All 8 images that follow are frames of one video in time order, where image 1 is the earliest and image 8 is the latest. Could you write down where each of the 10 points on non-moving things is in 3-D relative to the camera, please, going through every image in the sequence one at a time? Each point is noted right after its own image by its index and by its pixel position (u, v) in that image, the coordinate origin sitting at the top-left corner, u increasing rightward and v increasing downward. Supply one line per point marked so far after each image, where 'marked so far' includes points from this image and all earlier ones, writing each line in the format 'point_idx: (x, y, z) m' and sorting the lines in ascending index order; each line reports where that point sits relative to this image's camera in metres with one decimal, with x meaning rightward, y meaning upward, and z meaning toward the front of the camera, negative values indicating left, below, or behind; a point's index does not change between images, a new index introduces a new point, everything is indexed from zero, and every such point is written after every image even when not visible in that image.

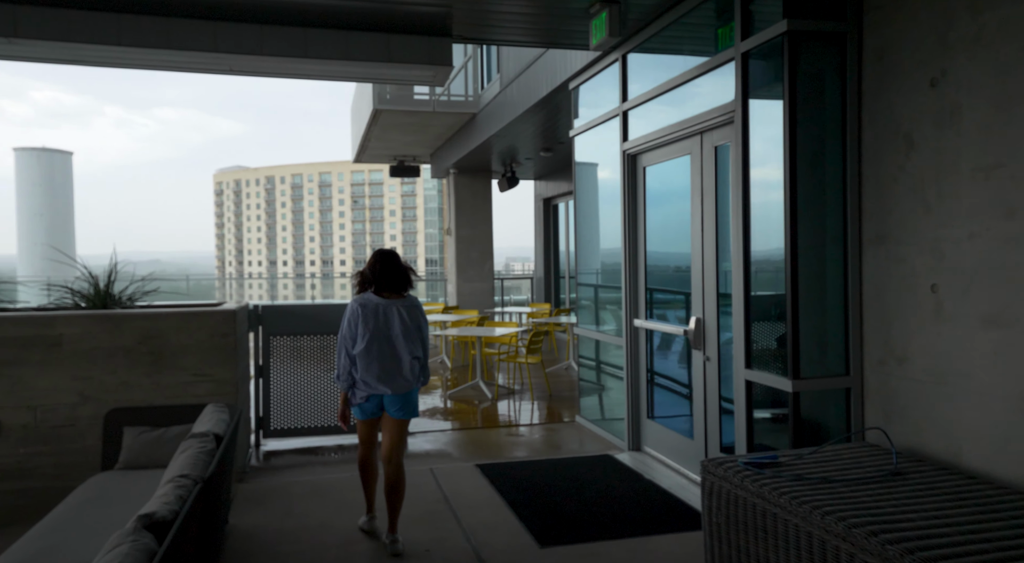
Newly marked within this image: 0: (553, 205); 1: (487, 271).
0: (+0.9, +1.6, +13.1) m
1: (-0.5, +0.2, +11.7) m
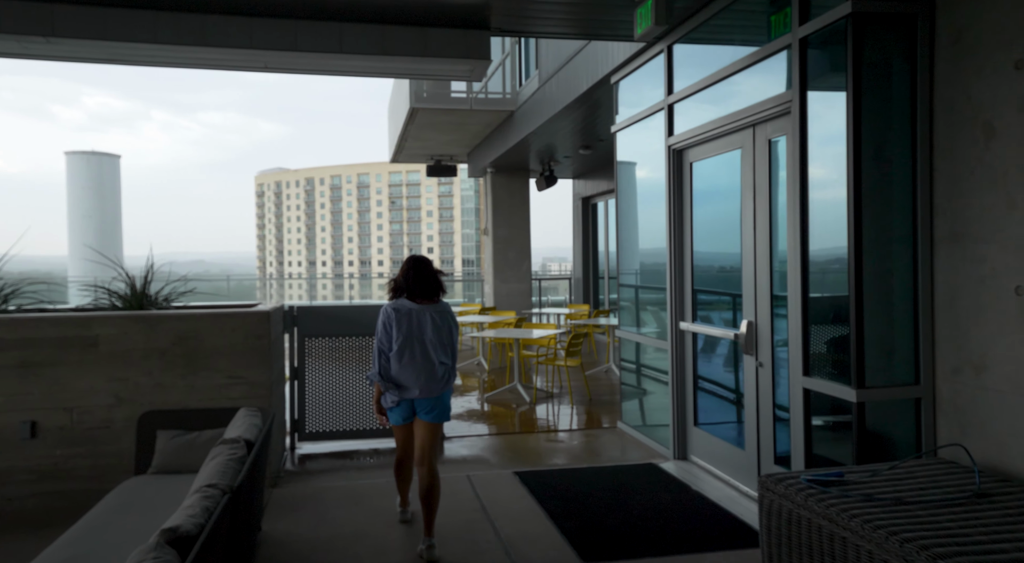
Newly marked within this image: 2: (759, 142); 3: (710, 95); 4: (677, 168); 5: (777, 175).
0: (+1.6, +1.5, +12.8) m
1: (+0.2, +0.2, +11.6) m
2: (+1.5, +0.8, +3.8) m
3: (+1.3, +1.2, +4.3) m
4: (+1.2, +0.8, +4.8) m
5: (+1.5, +0.6, +3.7) m
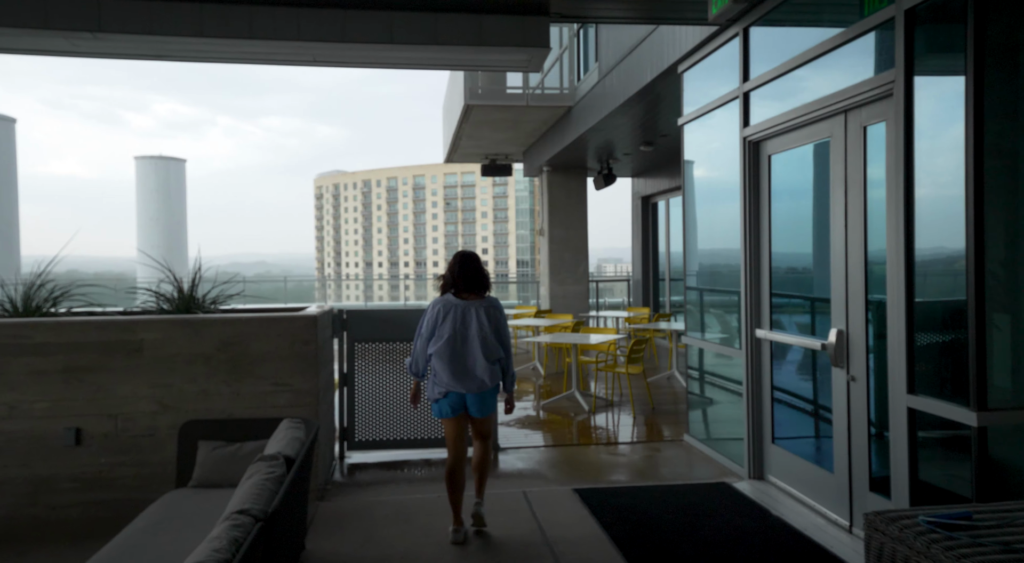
0: (+2.7, +1.5, +12.3) m
1: (+1.2, +0.2, +11.2) m
2: (+1.8, +0.8, +3.4) m
3: (+1.7, +1.2, +3.9) m
4: (+1.6, +0.8, +4.3) m
5: (+1.8, +0.6, +3.3) m
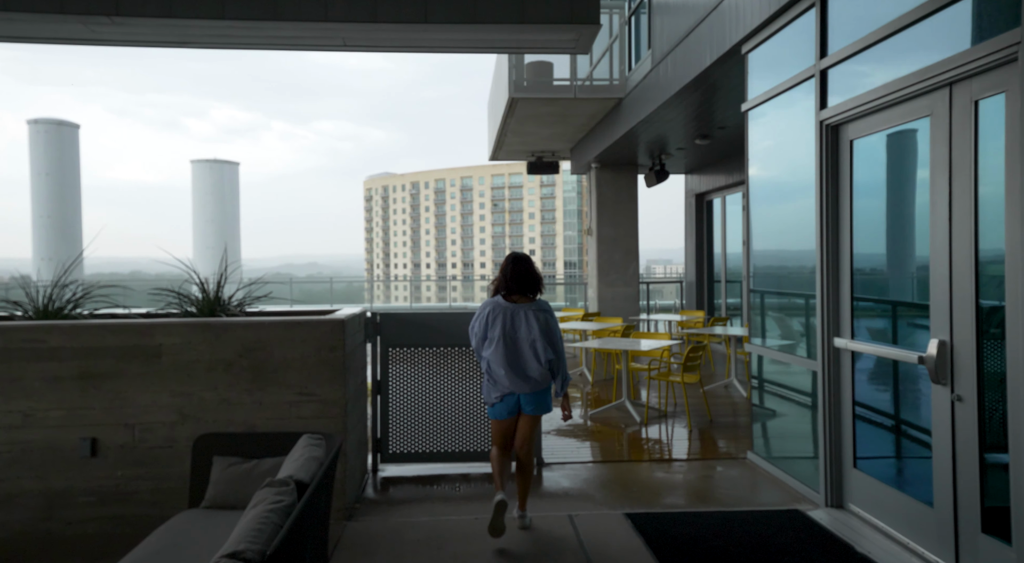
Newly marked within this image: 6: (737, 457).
0: (+3.6, +1.5, +11.7) m
1: (+2.0, +0.1, +10.7) m
2: (+2.0, +0.8, +2.9) m
3: (+1.9, +1.2, +3.4) m
4: (+1.9, +0.8, +3.8) m
5: (+2.0, +0.6, +2.8) m
6: (+1.8, -1.4, +5.0) m
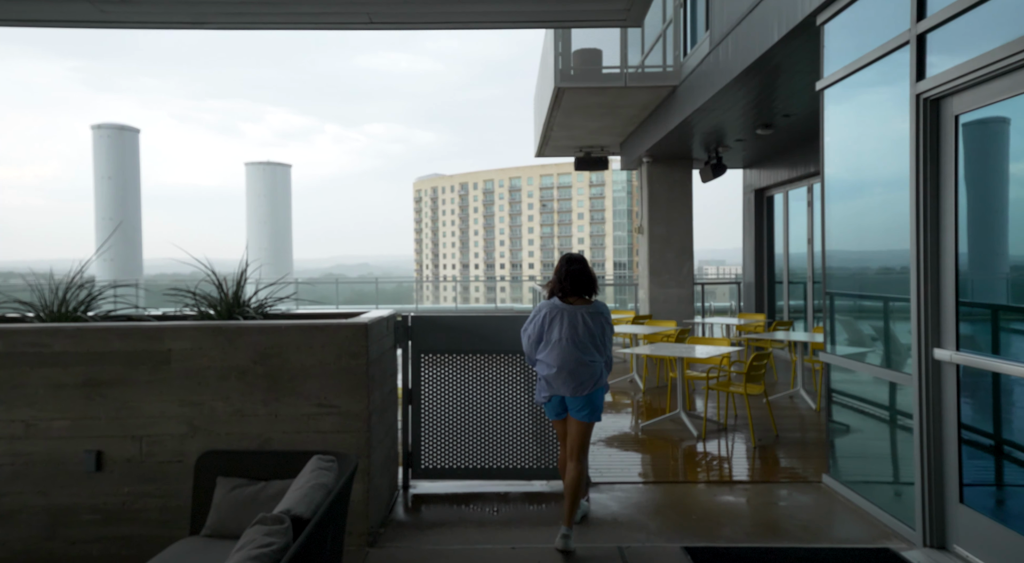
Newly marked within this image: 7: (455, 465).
0: (+4.4, +1.5, +11.0) m
1: (+2.7, +0.1, +10.2) m
2: (+2.2, +0.8, +2.4) m
3: (+2.1, +1.2, +2.8) m
4: (+2.1, +0.8, +3.3) m
5: (+2.2, +0.6, +2.2) m
6: (+2.1, -1.4, +4.5) m
7: (-0.4, -1.1, +4.0) m
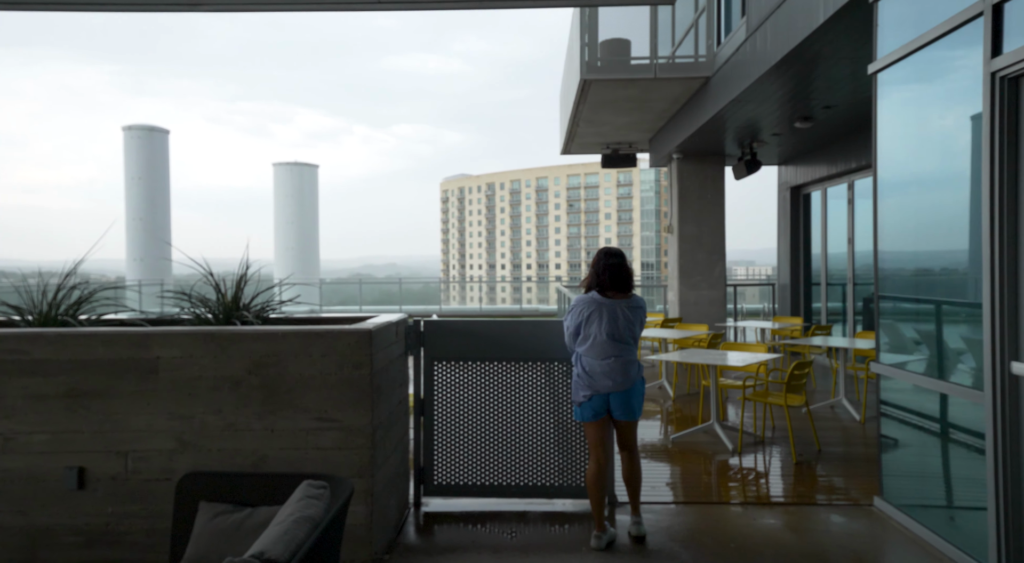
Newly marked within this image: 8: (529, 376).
0: (+4.8, +1.4, +10.6) m
1: (+3.1, +0.1, +9.7) m
2: (+2.2, +0.8, +2.0) m
3: (+2.2, +1.2, +2.4) m
4: (+2.2, +0.8, +2.9) m
5: (+2.2, +0.5, +1.8) m
6: (+2.2, -1.4, +4.1) m
7: (-0.2, -1.2, +3.7) m
8: (+0.1, -0.5, +3.7) m
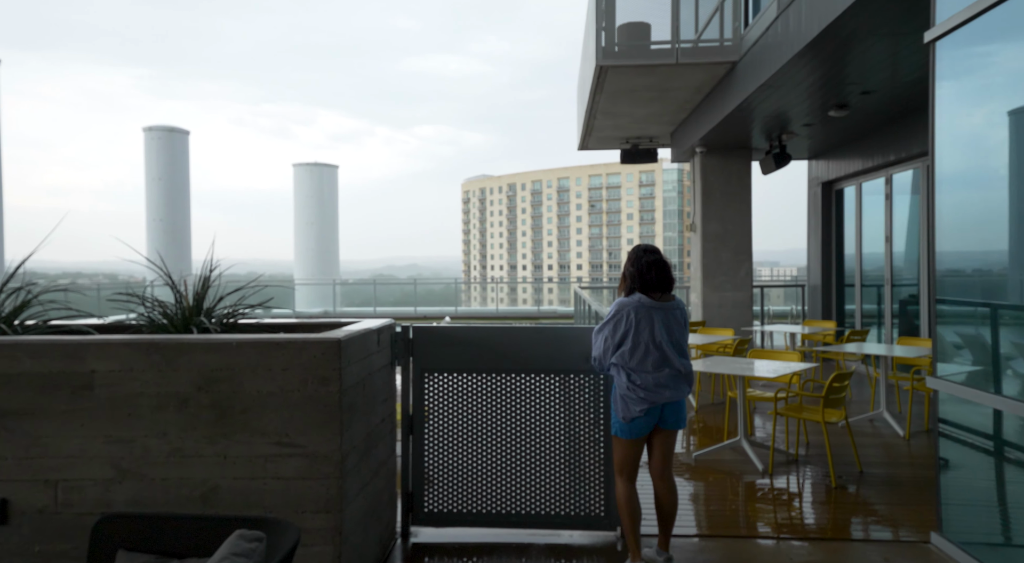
0: (+5.0, +1.4, +10.0) m
1: (+3.3, +0.1, +9.2) m
2: (+2.2, +0.8, +1.5) m
3: (+2.2, +1.2, +1.9) m
4: (+2.2, +0.8, +2.4) m
5: (+2.1, +0.5, +1.3) m
6: (+2.2, -1.4, +3.6) m
7: (-0.2, -1.2, +3.3) m
8: (+0.1, -0.6, +3.3) m
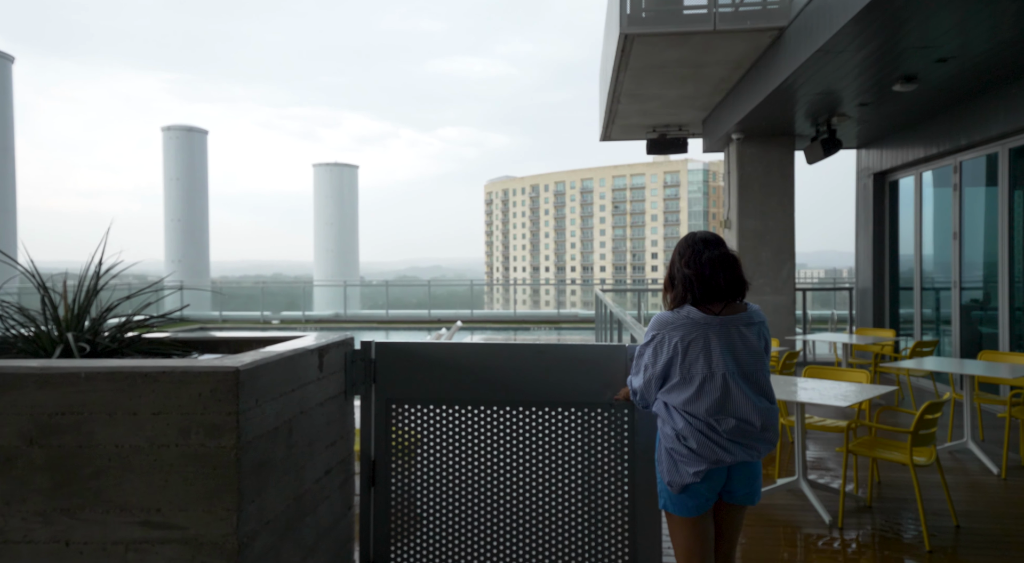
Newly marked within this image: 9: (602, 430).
0: (+5.3, +1.4, +9.0) m
1: (+3.5, 0.0, +8.3) m
2: (+2.1, +0.8, +0.6) m
3: (+2.1, +1.2, +1.1) m
4: (+2.1, +0.8, +1.5) m
5: (+2.1, +0.5, +0.4) m
6: (+2.2, -1.4, +2.7) m
7: (-0.3, -1.2, +2.5) m
8: (+0.1, -0.6, +2.5) m
9: (+0.3, -0.6, +2.4) m
